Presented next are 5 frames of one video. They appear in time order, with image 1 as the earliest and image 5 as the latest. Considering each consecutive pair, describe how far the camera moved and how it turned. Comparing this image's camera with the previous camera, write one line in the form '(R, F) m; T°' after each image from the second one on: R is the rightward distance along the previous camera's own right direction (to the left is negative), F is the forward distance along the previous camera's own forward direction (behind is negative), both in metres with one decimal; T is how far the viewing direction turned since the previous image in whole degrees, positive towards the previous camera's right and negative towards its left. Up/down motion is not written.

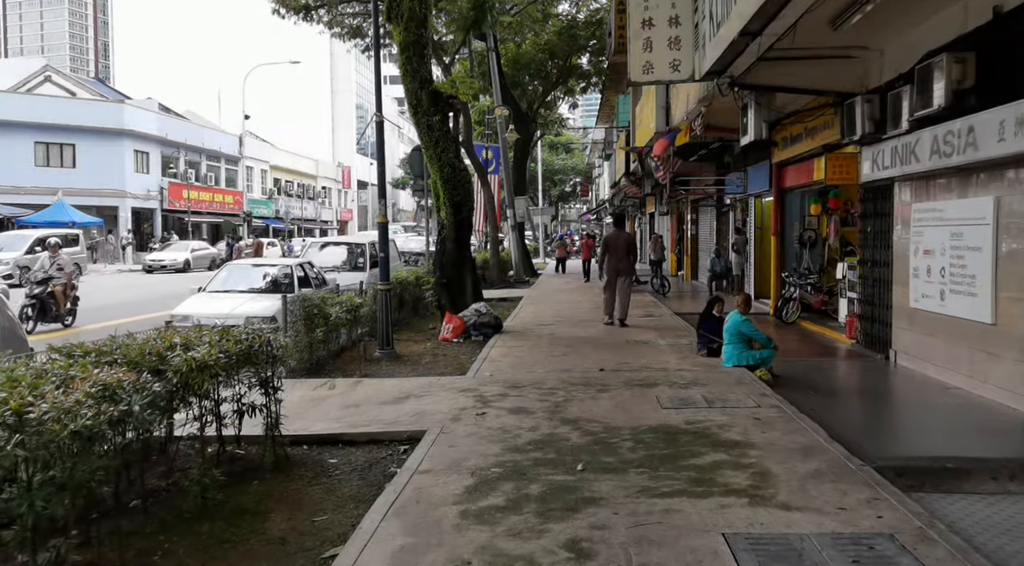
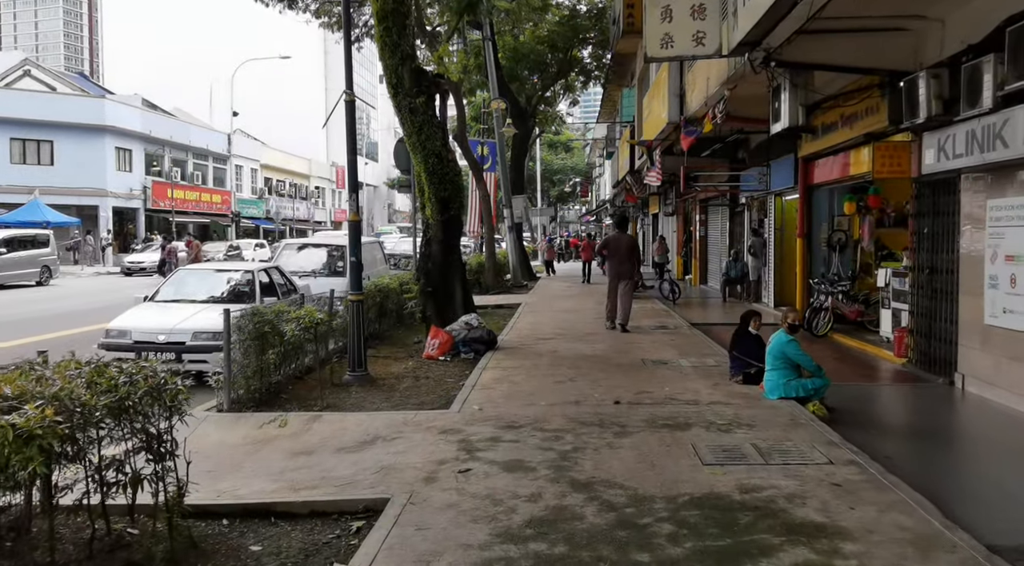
(0.0, +1.6) m; 0°
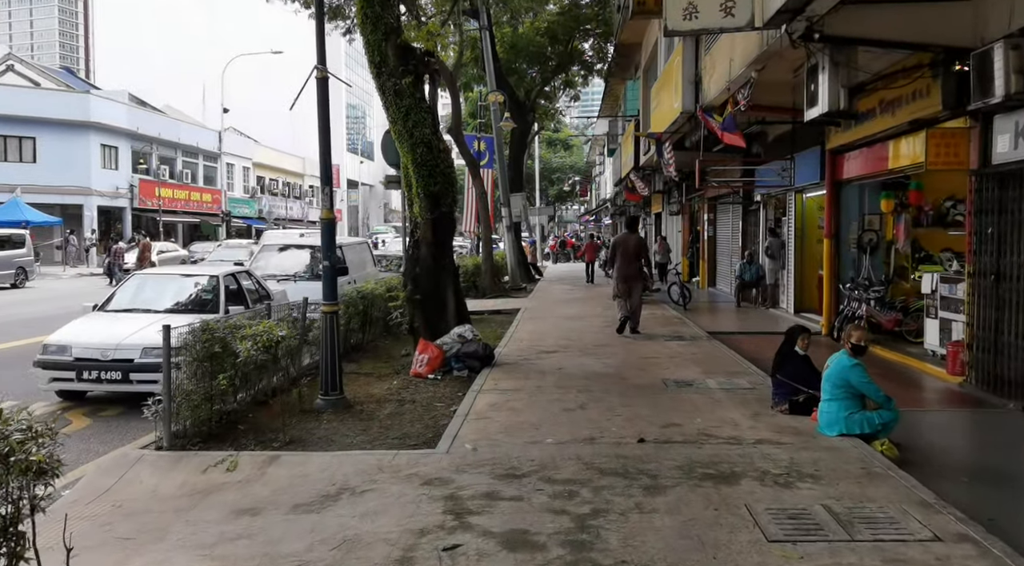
(0.0, +1.3) m; 0°
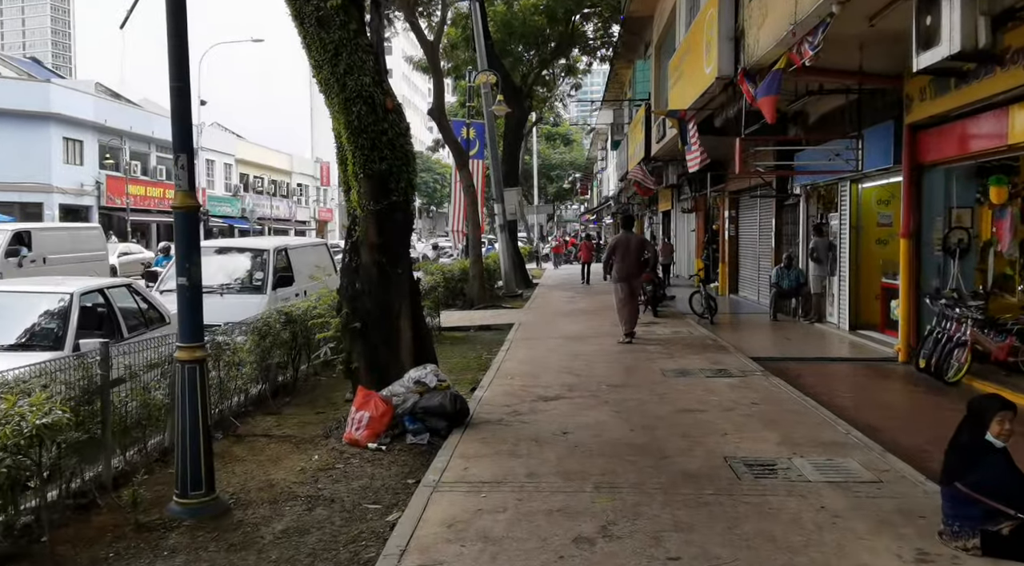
(+0.1, +2.9) m; 0°
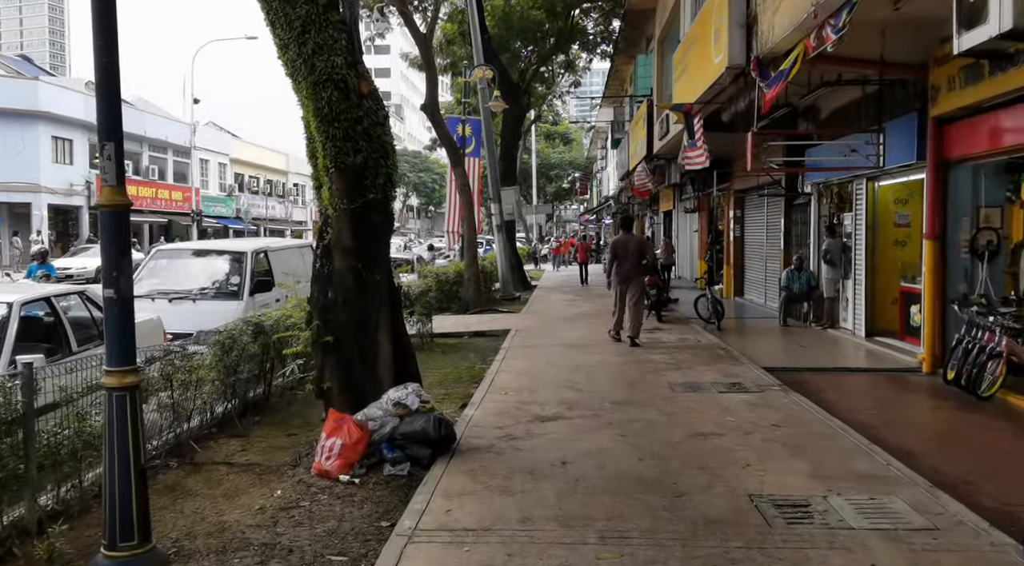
(0.0, +0.7) m; 0°
